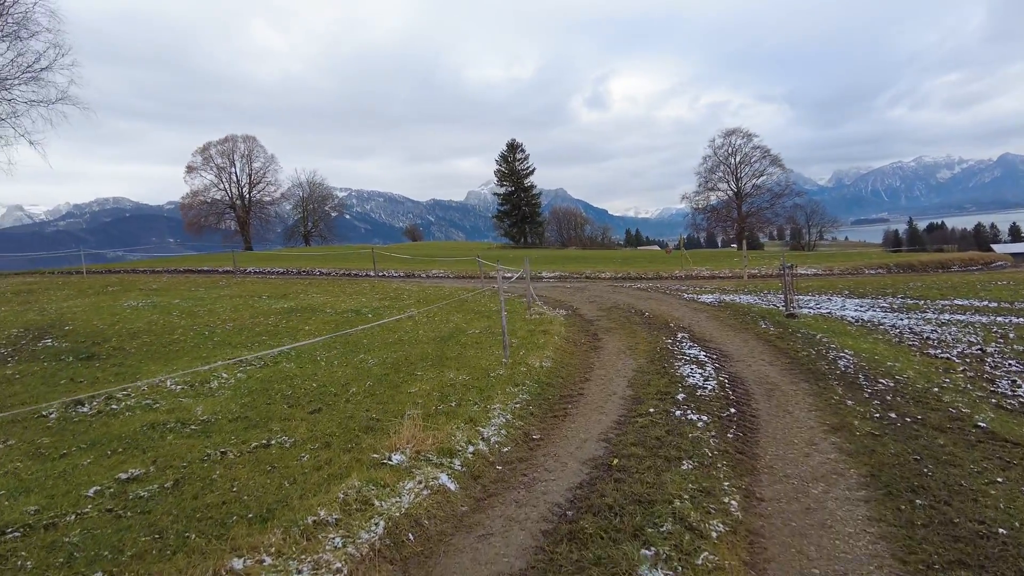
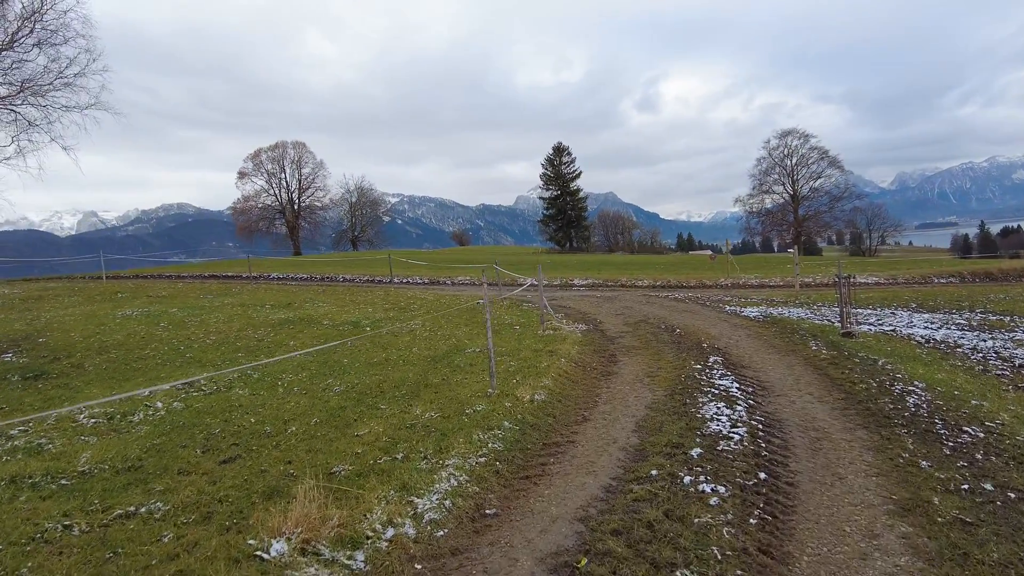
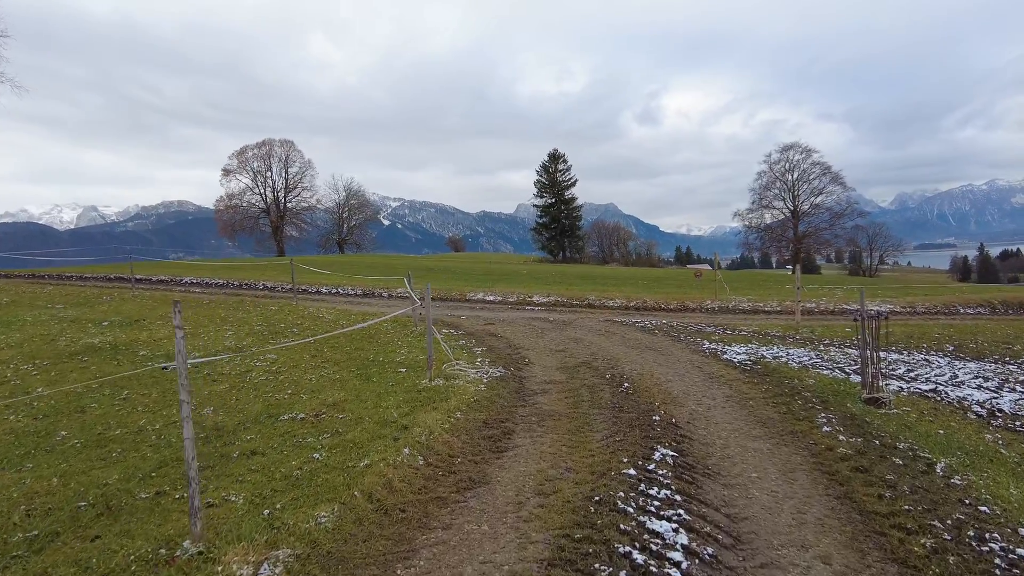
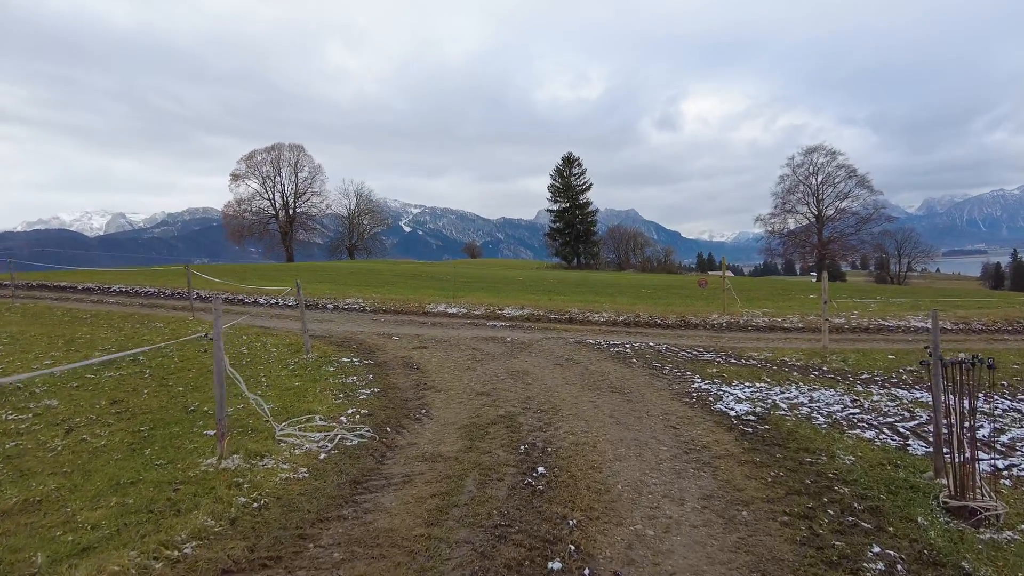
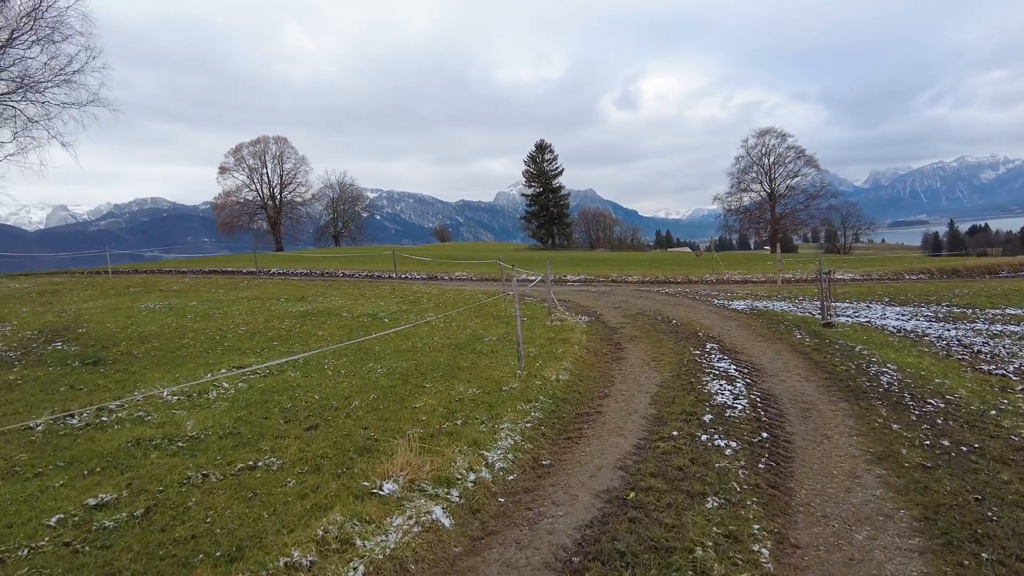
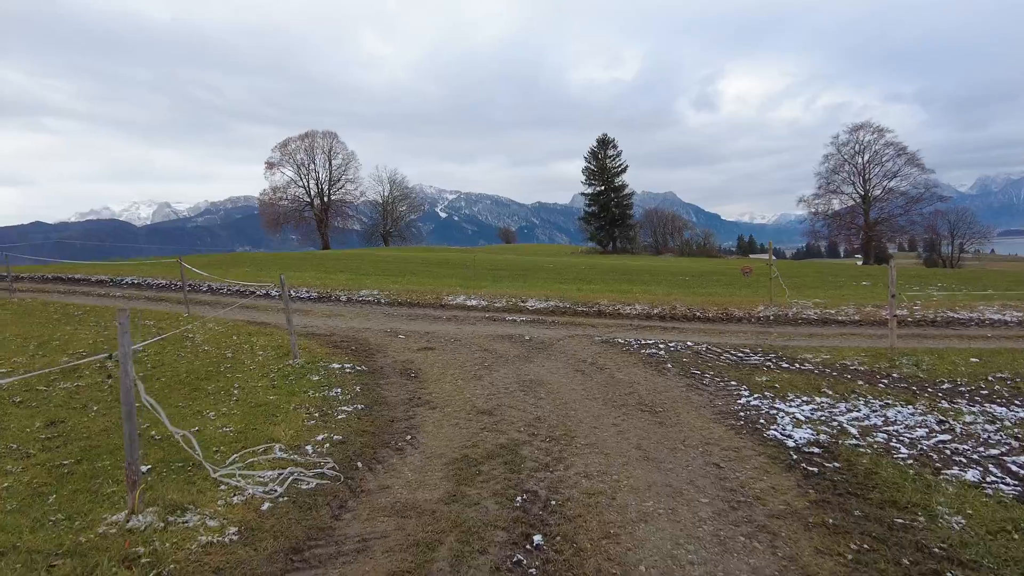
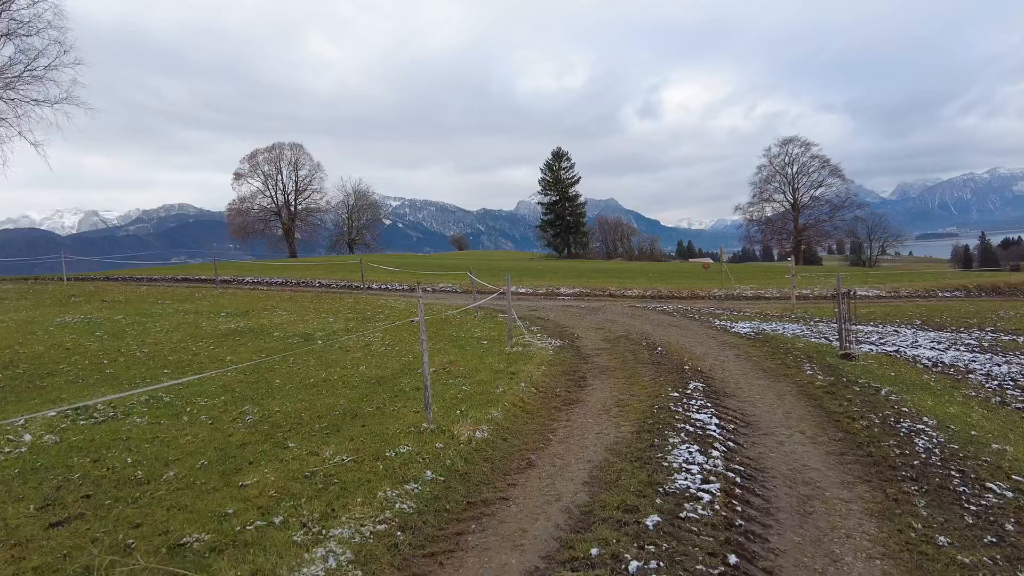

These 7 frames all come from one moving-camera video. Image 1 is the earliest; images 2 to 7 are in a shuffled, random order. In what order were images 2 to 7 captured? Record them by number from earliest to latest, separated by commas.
5, 2, 7, 3, 4, 6
